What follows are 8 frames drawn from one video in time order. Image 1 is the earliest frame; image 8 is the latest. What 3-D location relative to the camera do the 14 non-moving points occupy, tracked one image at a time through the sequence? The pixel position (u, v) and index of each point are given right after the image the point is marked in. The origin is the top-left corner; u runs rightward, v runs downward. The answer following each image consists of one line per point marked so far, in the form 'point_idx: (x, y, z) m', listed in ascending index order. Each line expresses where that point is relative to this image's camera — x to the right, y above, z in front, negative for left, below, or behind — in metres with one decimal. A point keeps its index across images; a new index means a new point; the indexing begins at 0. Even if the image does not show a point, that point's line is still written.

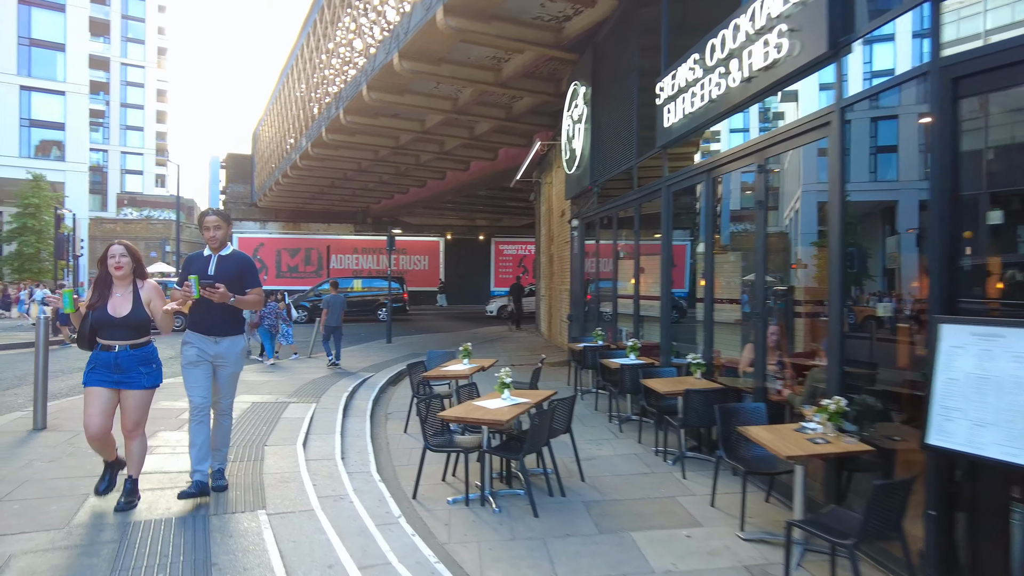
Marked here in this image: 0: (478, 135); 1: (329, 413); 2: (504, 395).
0: (-1.0, +4.3, +18.2) m
1: (-1.9, -1.3, +7.0) m
2: (-0.1, -0.9, +5.3) m
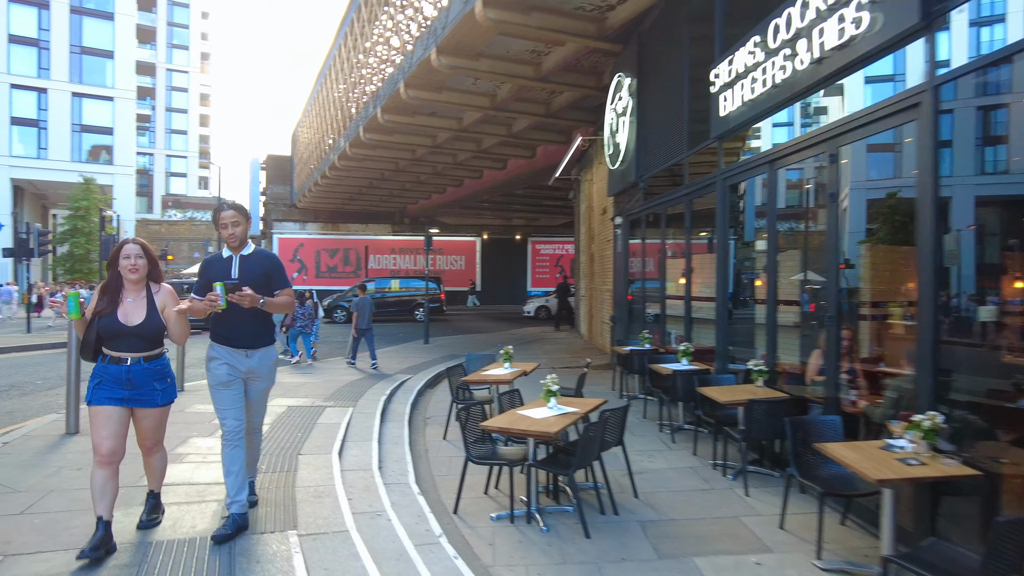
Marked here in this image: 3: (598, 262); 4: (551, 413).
0: (+0.1, +4.3, +17.9) m
1: (-1.5, -1.4, +6.7) m
2: (+0.3, -0.9, +5.0) m
3: (+2.0, +0.6, +14.6) m
4: (+0.3, -1.0, +4.8) m
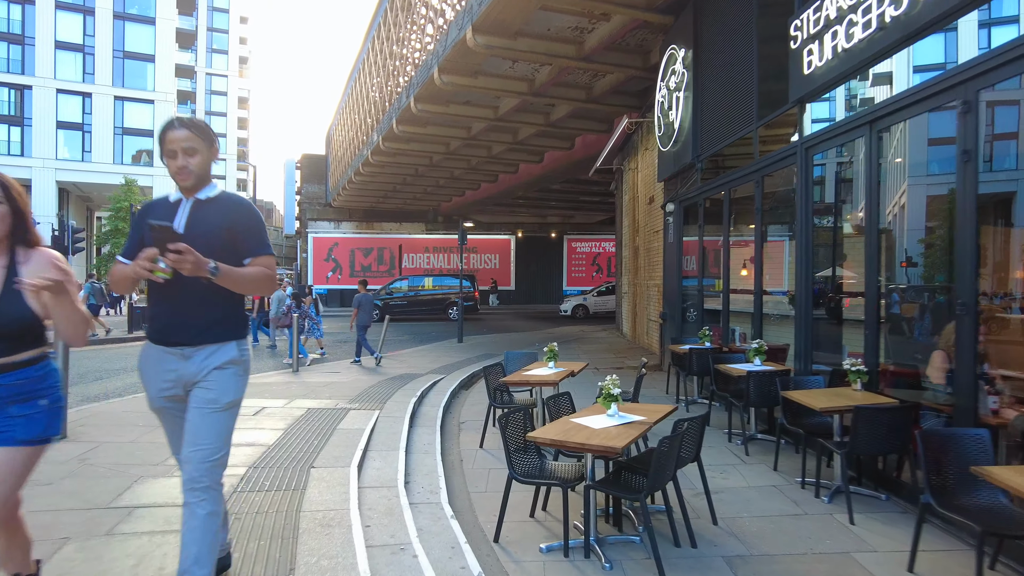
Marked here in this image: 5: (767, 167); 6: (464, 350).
0: (+1.1, +4.4, +17.1) m
1: (-1.1, -1.2, +5.9) m
2: (+0.6, -0.8, +4.1) m
3: (+2.9, +0.7, +13.7) m
4: (+0.6, -0.8, +4.0) m
5: (+2.8, +1.3, +7.1) m
6: (-1.0, -1.3, +13.7) m
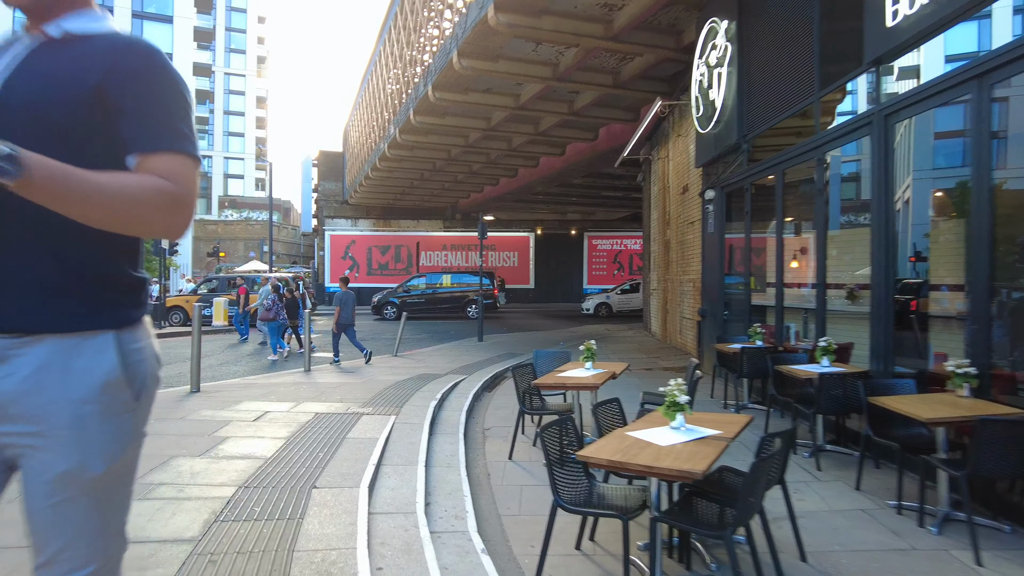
0: (+1.7, +4.5, +16.3) m
1: (-0.8, -1.2, +5.2) m
2: (+0.9, -0.7, +3.4) m
3: (+3.3, +0.8, +12.9) m
4: (+0.8, -0.8, +3.2) m
5: (+3.1, +1.4, +6.3) m
6: (-0.5, -1.2, +13.0) m
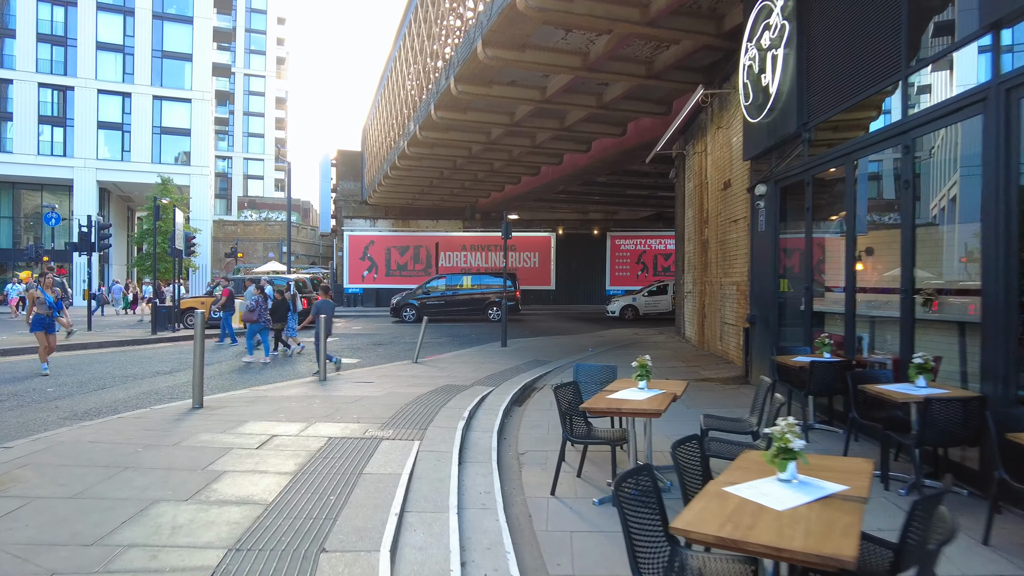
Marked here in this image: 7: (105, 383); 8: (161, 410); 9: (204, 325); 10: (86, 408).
0: (+2.3, +4.4, +15.5) m
1: (-0.5, -1.2, +4.5) m
2: (+1.1, -0.7, +2.6) m
3: (+3.8, +0.7, +12.0) m
4: (+1.1, -0.8, +2.4) m
5: (+3.4, +1.4, +5.5) m
6: (0.0, -1.3, +12.3) m
7: (-5.6, -1.3, +8.8) m
8: (-3.4, -1.2, +6.2) m
9: (-3.0, -0.4, +6.3) m
10: (-4.5, -1.3, +6.9) m
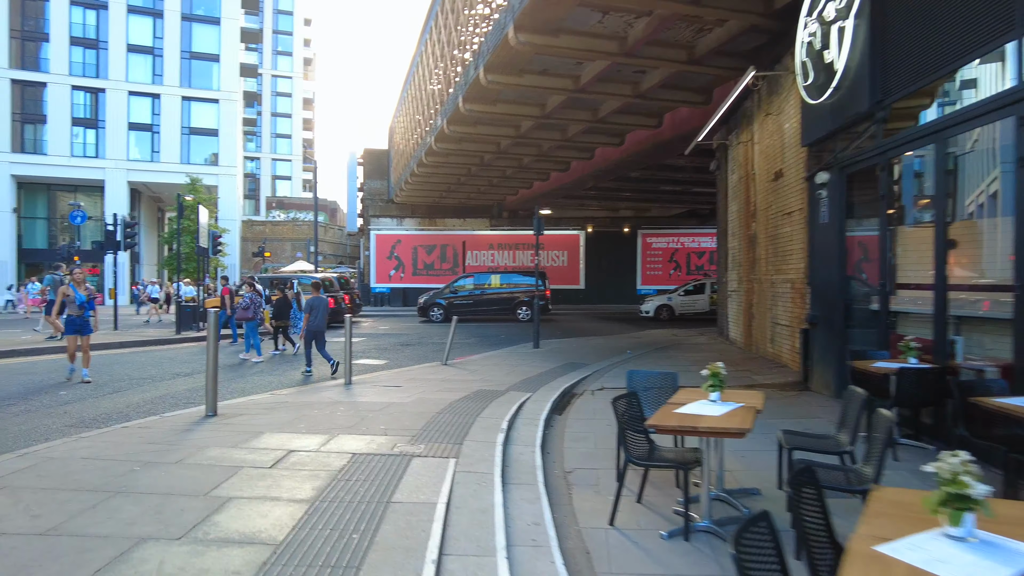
0: (+3.0, +4.5, +14.7) m
1: (-0.2, -1.2, +3.9) m
2: (+1.3, -0.7, +1.9) m
3: (+4.4, +0.8, +11.2) m
4: (+1.3, -0.8, +1.8) m
5: (+3.8, +1.4, +4.7) m
6: (+0.6, -1.3, +11.6) m
7: (-5.1, -1.3, +8.4) m
8: (-3.0, -1.1, +5.7) m
9: (-2.7, -0.4, +5.8) m
10: (-4.1, -1.3, +6.4) m
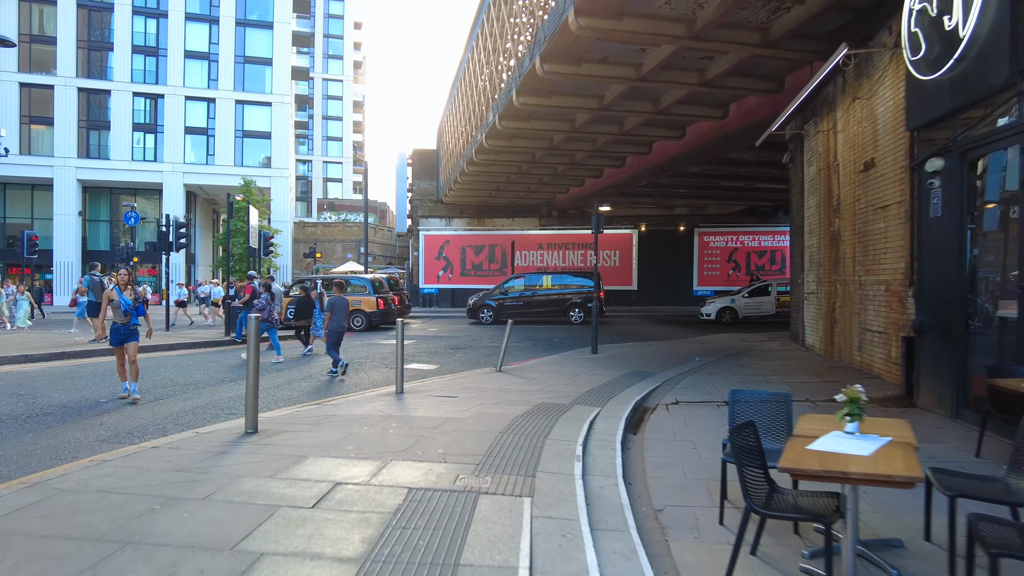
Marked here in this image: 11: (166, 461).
0: (+4.2, +4.4, +13.8) m
1: (+0.3, -1.2, +3.2) m
2: (+1.6, -0.7, +1.1) m
3: (+5.4, +0.7, +10.1) m
4: (+1.6, -0.8, +0.9) m
5: (+4.2, +1.4, +3.7) m
6: (+1.6, -1.3, +10.8) m
7: (-4.3, -1.3, +8.0) m
8: (-2.4, -1.2, +5.1) m
9: (-2.1, -0.4, +5.2) m
10: (-3.5, -1.3, +6.0) m
11: (-2.2, -1.1, +4.1) m
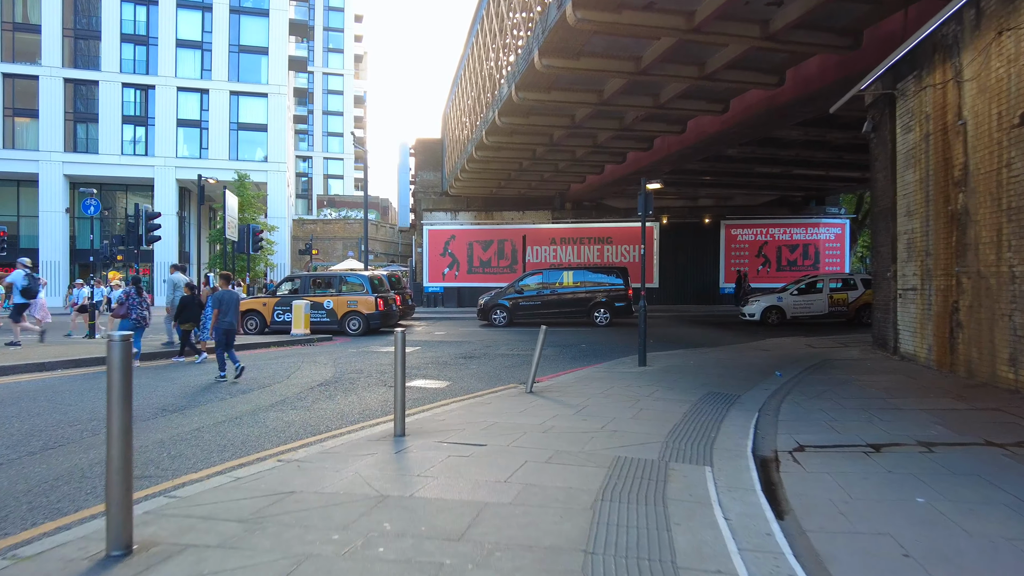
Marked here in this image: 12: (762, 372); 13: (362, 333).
0: (+4.7, +4.5, +11.3) m
1: (+0.7, -1.2, +0.7) m
2: (+2.0, -0.7, -1.4) m
3: (+5.8, +0.8, +7.6) m
4: (+2.0, -0.8, -1.5) m
5: (+4.6, +1.4, +1.2) m
6: (+2.1, -1.2, +8.3) m
7: (-3.9, -1.3, +5.6) m
8: (-2.0, -1.1, +2.7) m
9: (-1.6, -0.4, +2.8) m
10: (-3.1, -1.3, +3.5) m
11: (-1.8, -1.1, +1.7) m
12: (+3.7, -1.2, +9.6) m
13: (-3.9, -1.2, +16.8) m
